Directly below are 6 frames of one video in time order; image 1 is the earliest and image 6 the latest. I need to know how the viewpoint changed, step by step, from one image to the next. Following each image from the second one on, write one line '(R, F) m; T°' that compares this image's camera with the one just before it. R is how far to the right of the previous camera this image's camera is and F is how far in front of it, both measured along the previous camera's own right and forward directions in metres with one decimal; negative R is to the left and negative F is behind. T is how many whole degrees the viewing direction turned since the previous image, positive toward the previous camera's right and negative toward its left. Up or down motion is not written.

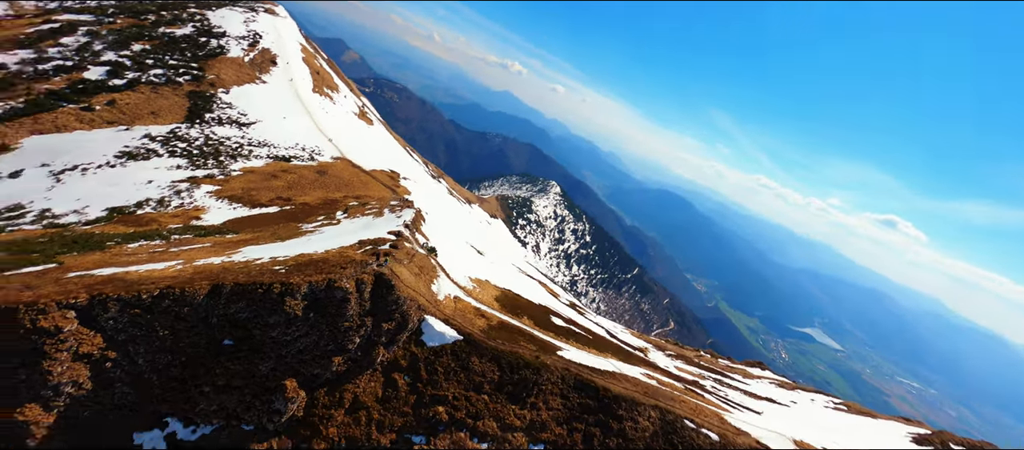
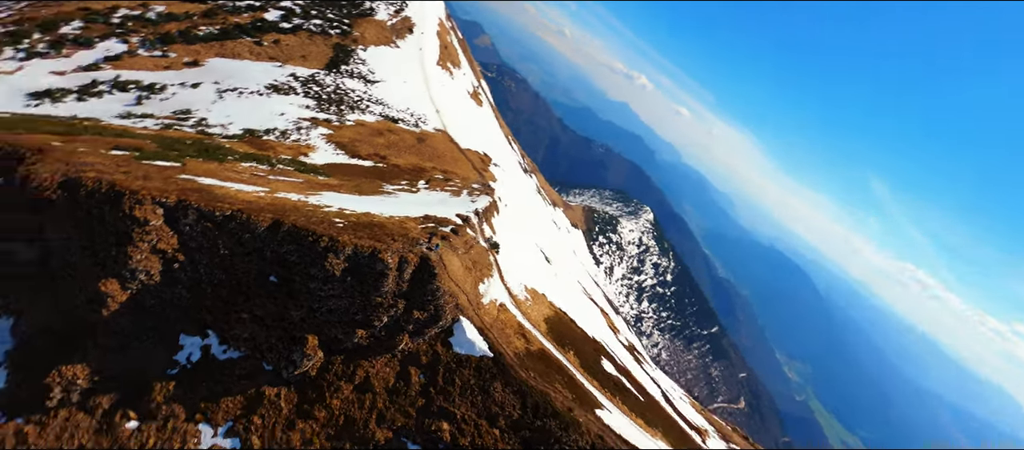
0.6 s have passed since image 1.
(+0.3, +3.7) m; -13°
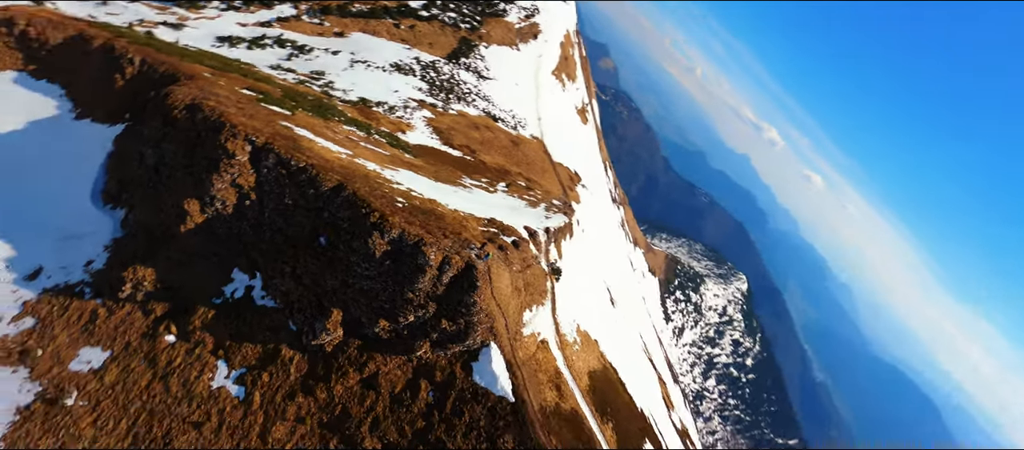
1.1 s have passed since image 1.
(+0.3, +3.5) m; -12°
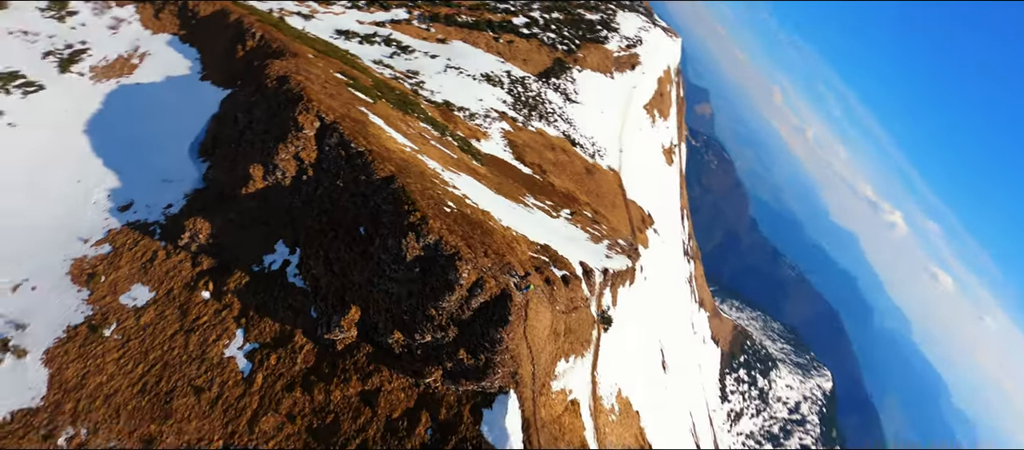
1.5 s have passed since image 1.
(+0.2, +3.0) m; -10°
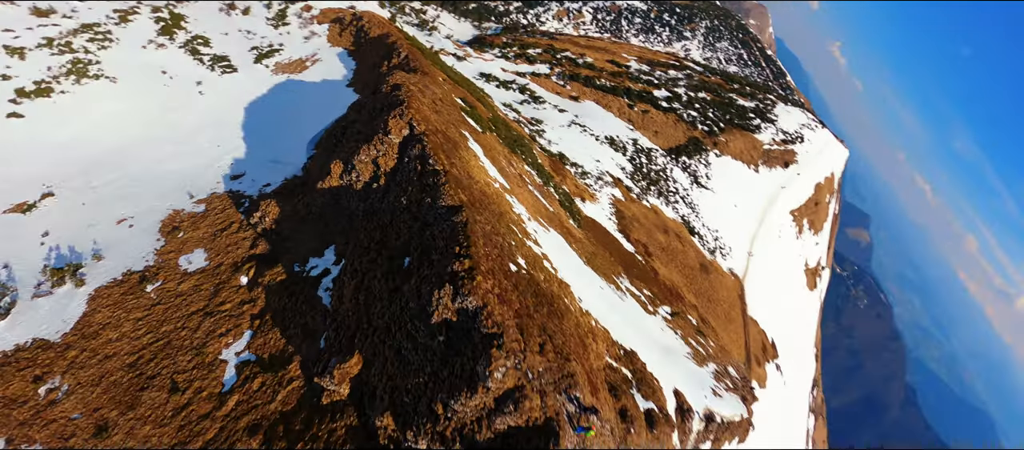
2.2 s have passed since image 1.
(-0.1, +5.7) m; -16°
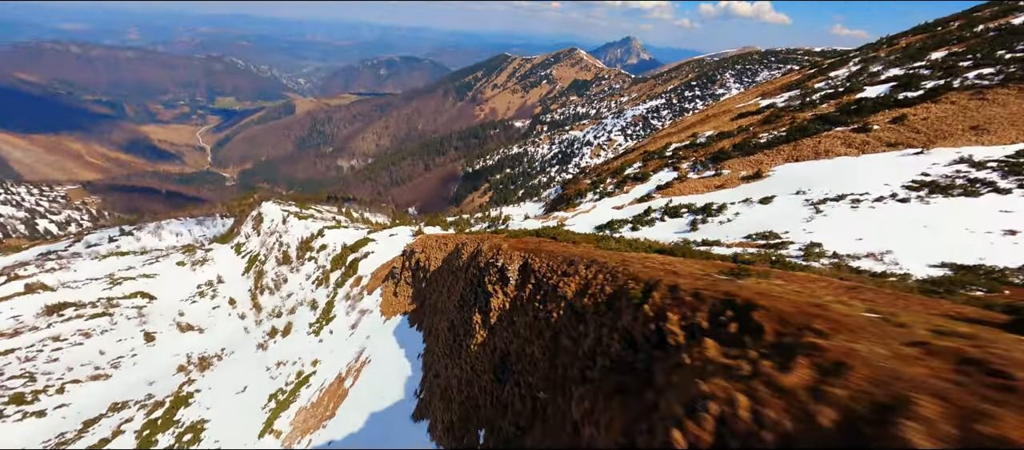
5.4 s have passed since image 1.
(-9.5, +28.0) m; -10°
